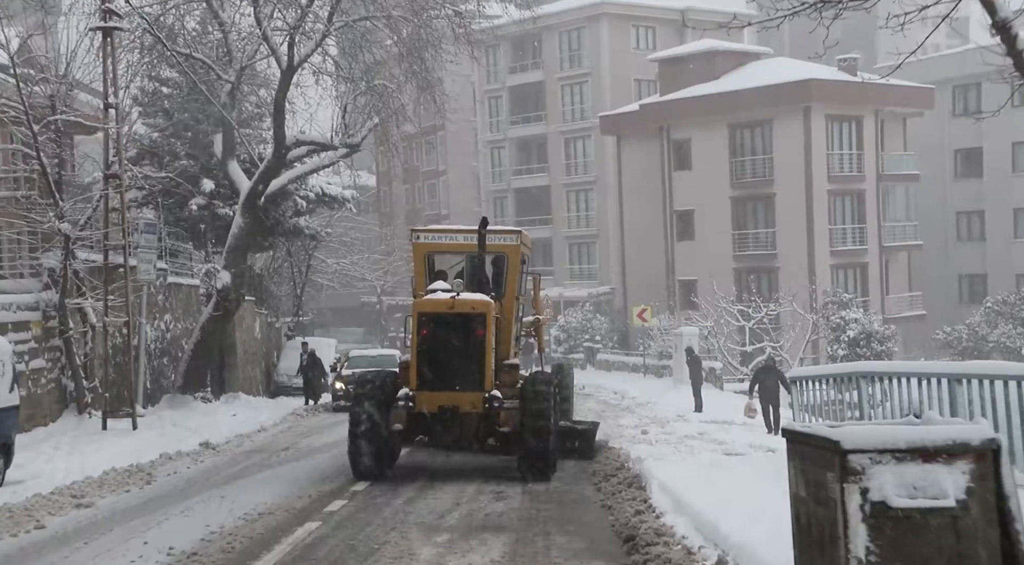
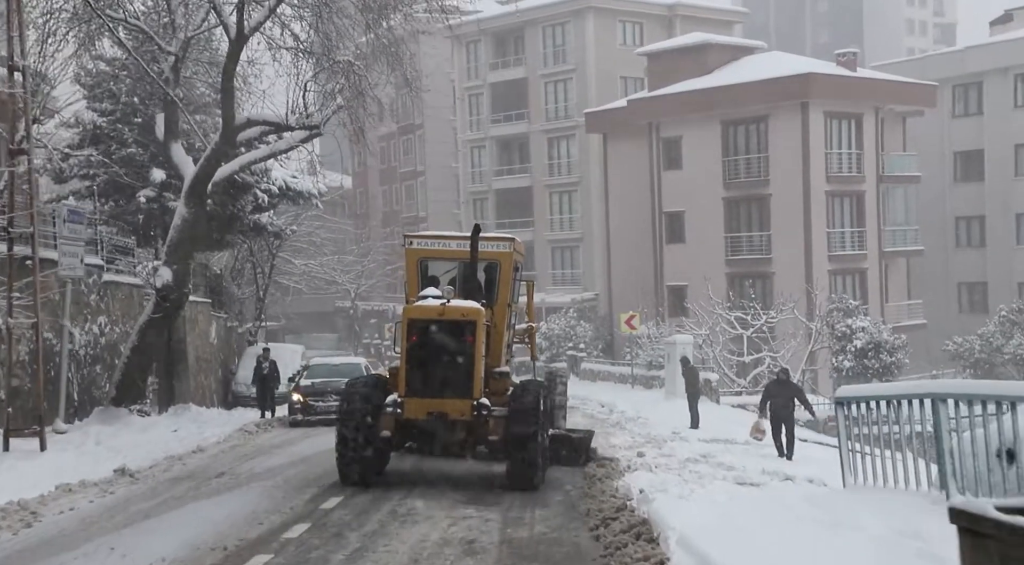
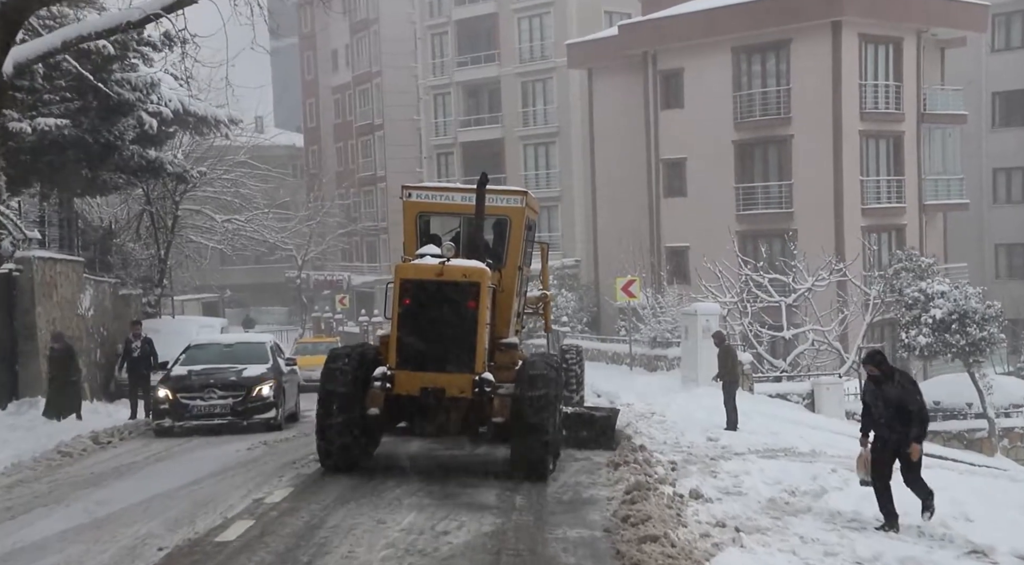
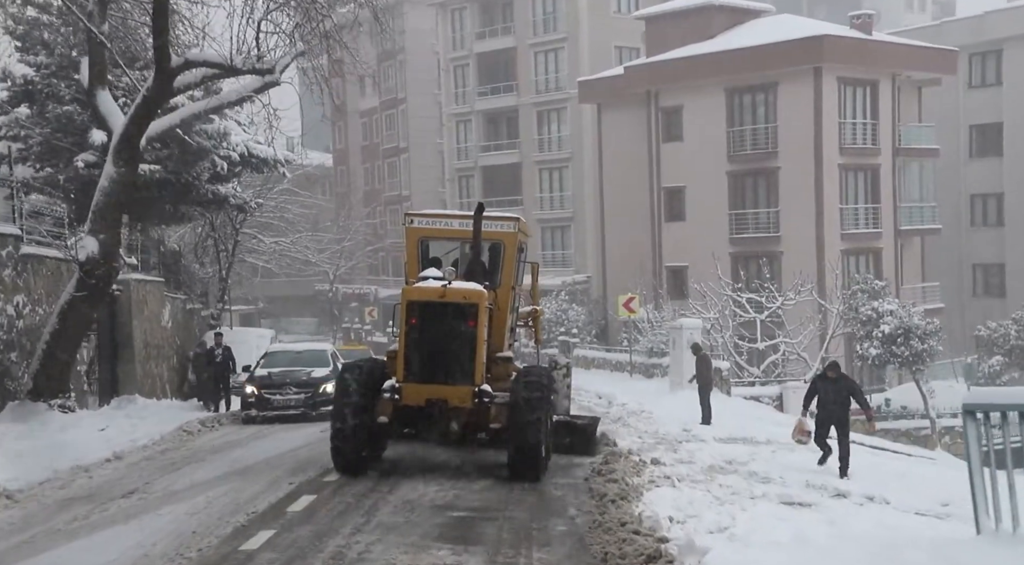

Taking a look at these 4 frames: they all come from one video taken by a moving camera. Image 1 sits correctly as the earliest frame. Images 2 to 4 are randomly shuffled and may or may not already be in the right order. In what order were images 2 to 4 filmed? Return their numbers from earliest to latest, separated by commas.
2, 4, 3
